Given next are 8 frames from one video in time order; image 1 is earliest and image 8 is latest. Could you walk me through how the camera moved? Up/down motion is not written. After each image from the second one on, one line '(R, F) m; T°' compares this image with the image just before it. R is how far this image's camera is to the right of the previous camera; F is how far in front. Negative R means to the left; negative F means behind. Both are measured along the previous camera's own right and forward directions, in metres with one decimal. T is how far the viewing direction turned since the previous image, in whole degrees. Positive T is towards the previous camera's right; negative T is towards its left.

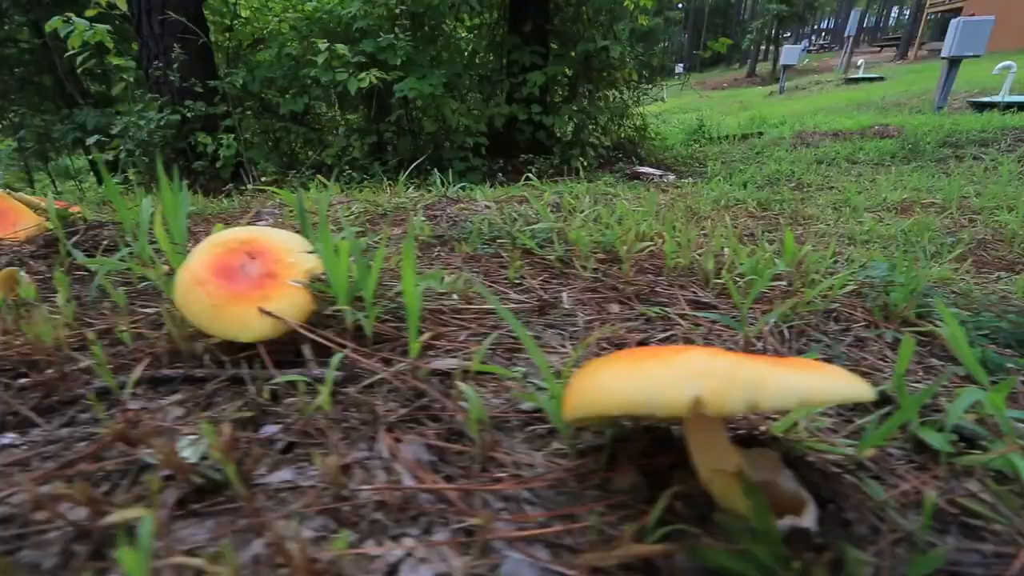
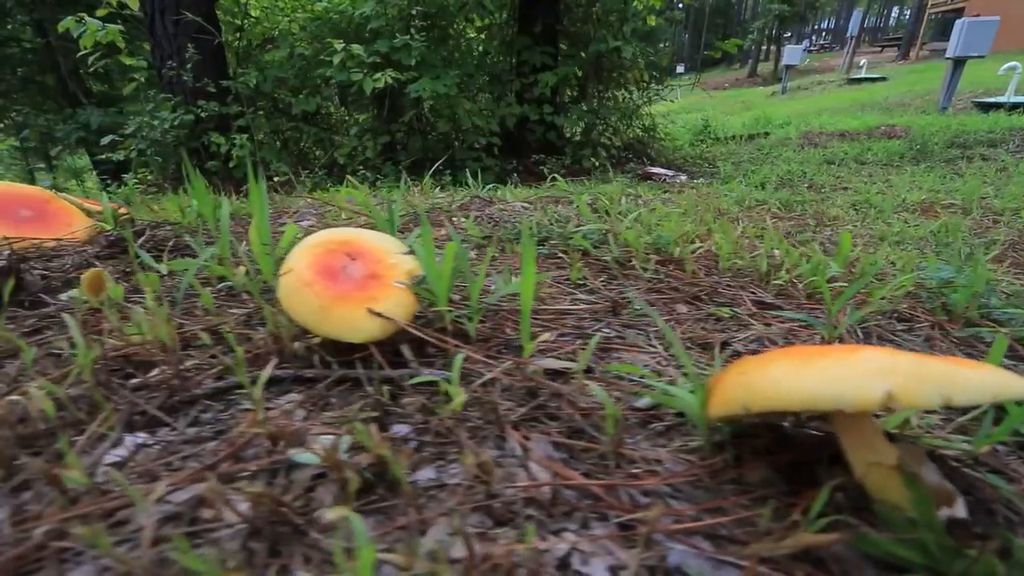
(-0.3, 0.0) m; 0°
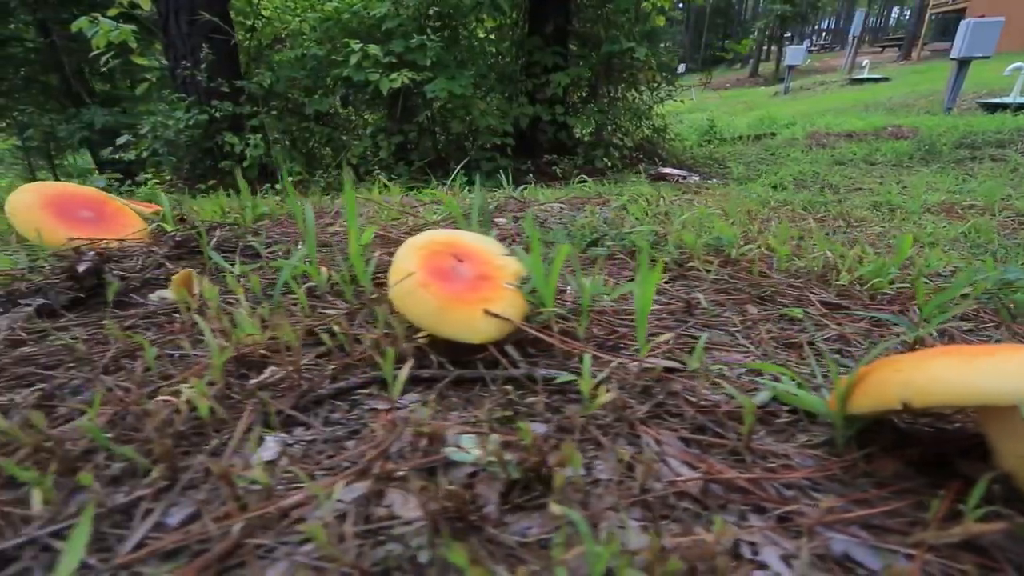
(-0.4, 0.0) m; 0°
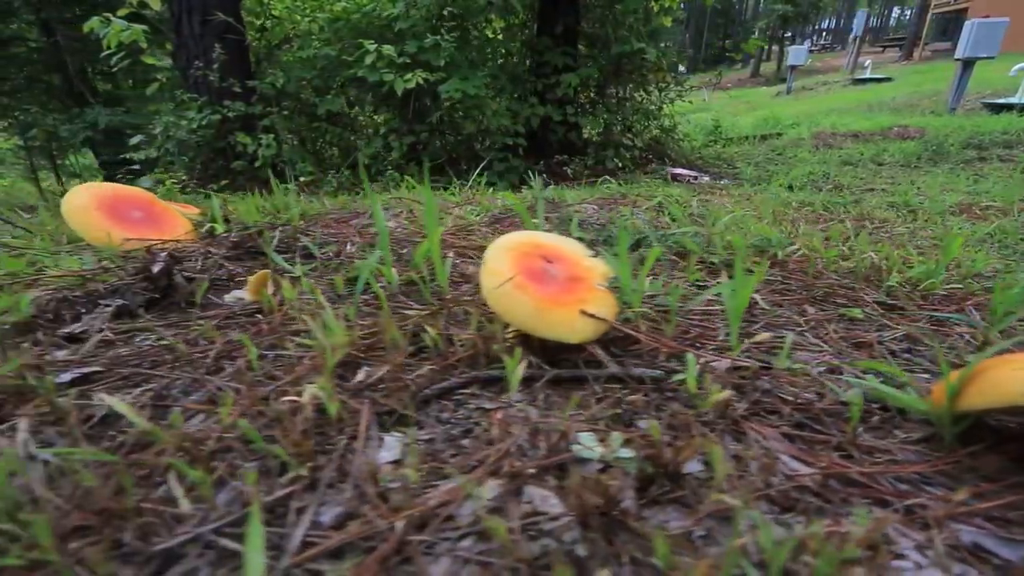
(-0.3, 0.0) m; 0°
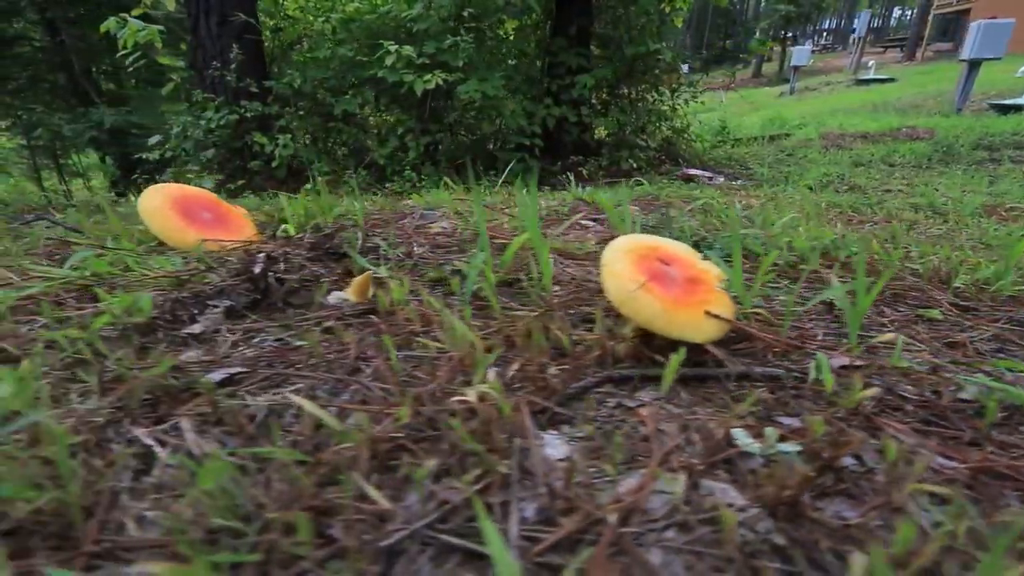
(-0.4, 0.0) m; 0°
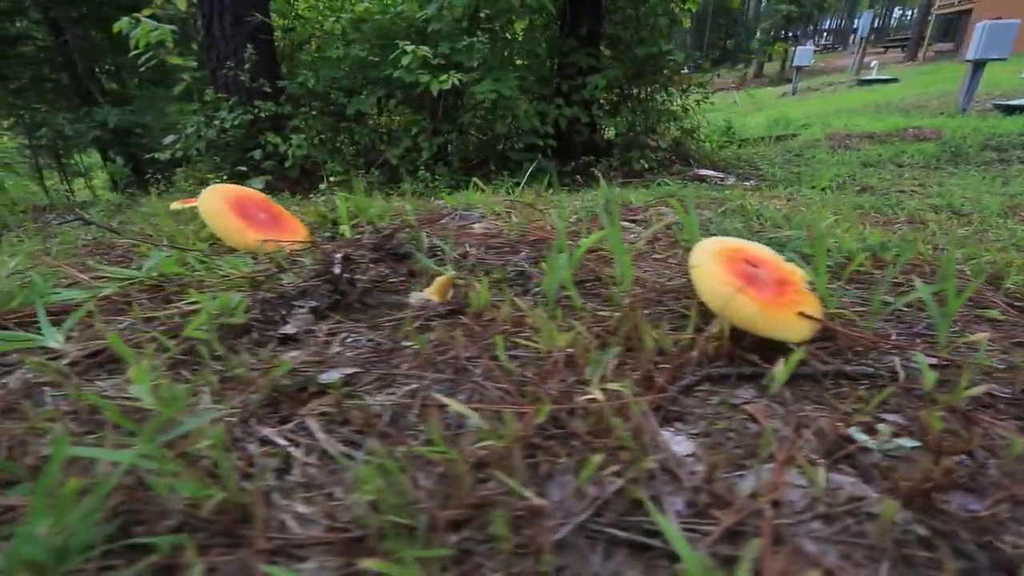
(-0.4, 0.0) m; 0°
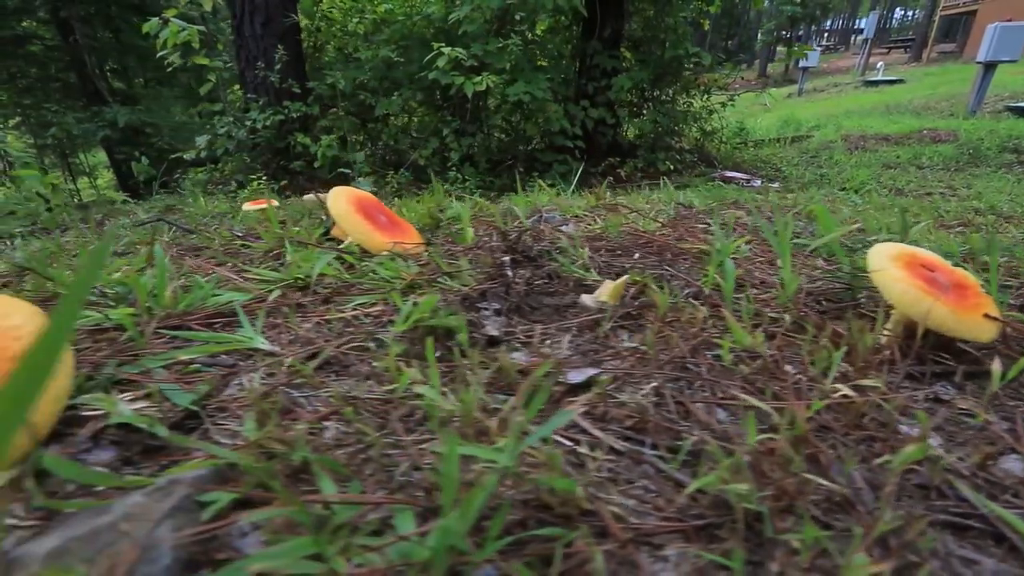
(-0.8, -0.1) m; 0°
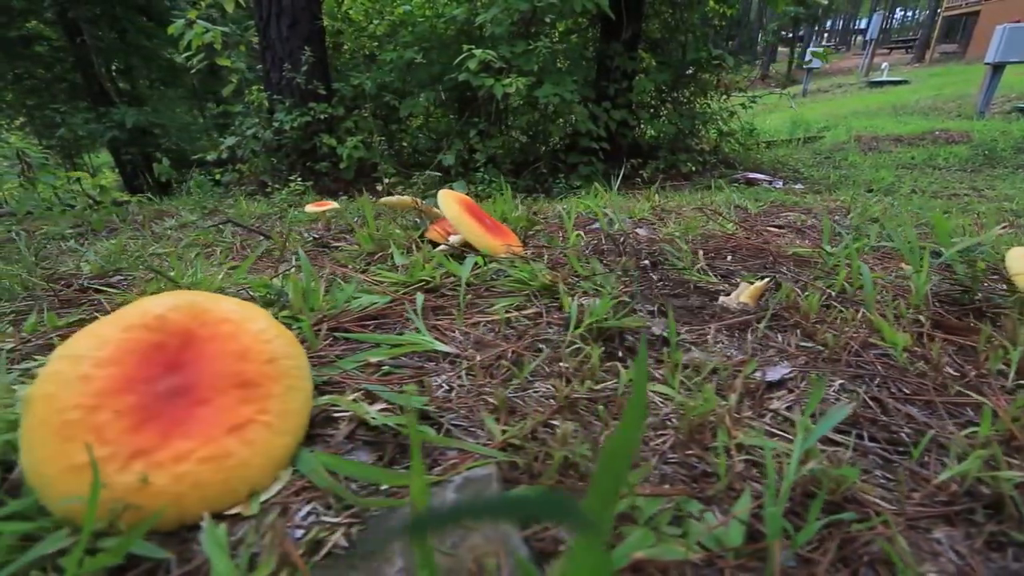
(-0.7, -0.1) m; 0°
